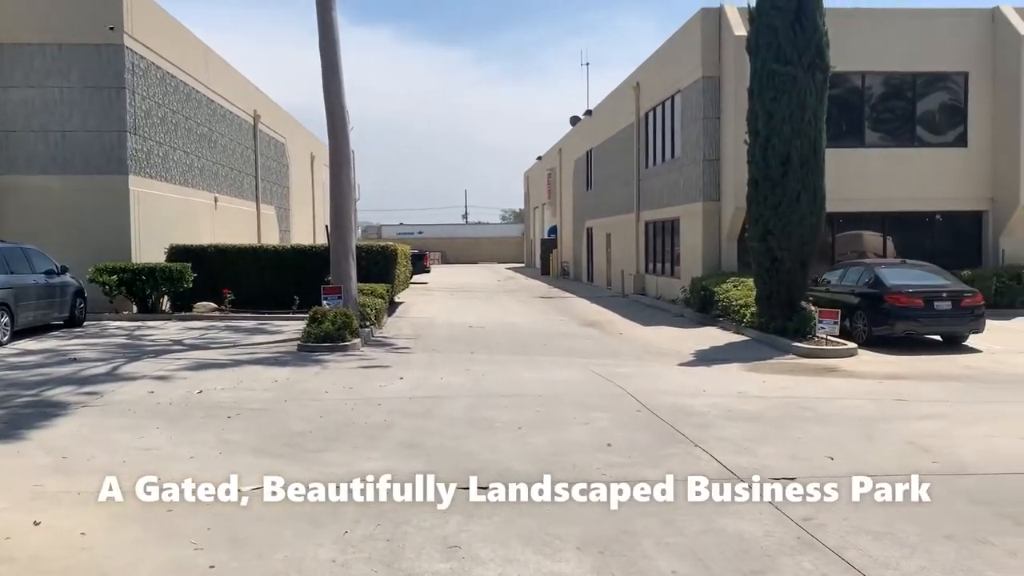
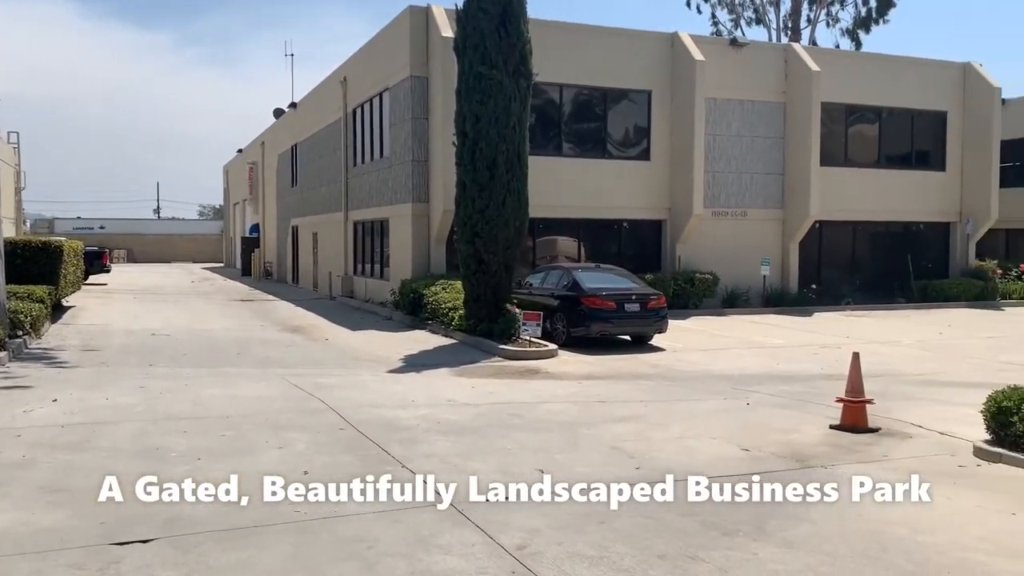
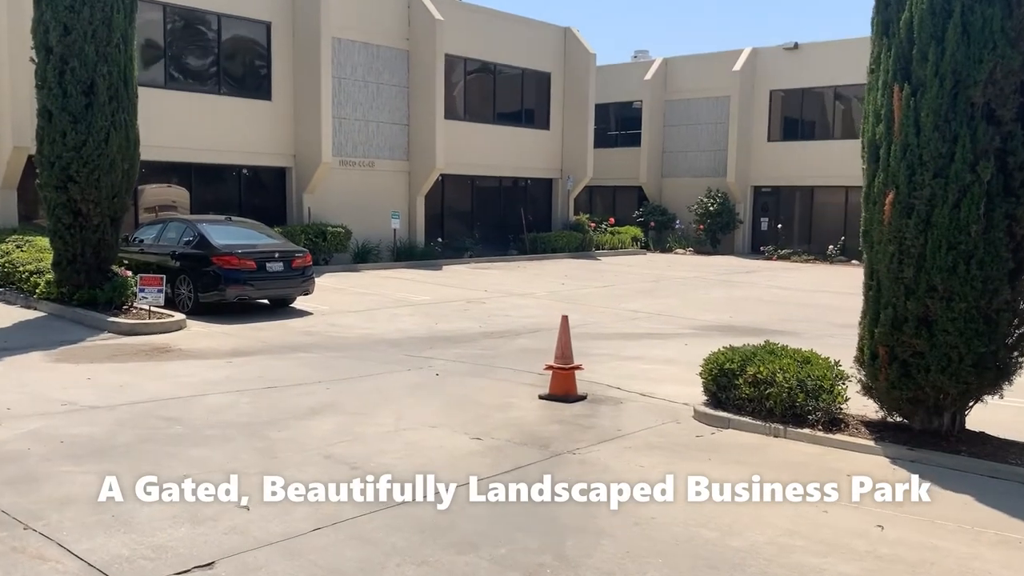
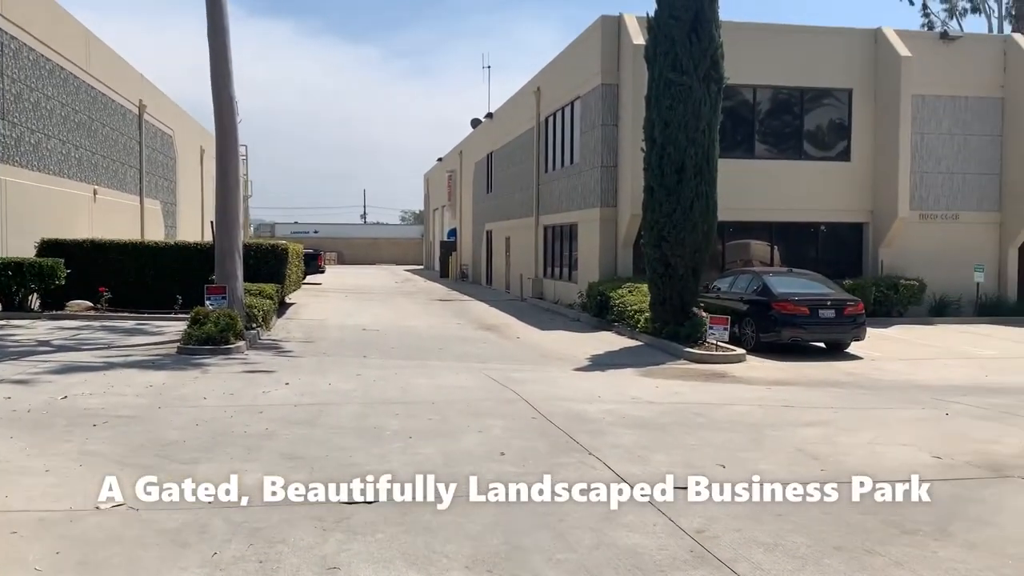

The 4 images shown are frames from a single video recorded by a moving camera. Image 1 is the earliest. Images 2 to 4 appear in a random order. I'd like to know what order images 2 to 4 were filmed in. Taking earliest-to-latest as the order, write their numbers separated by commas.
4, 2, 3
